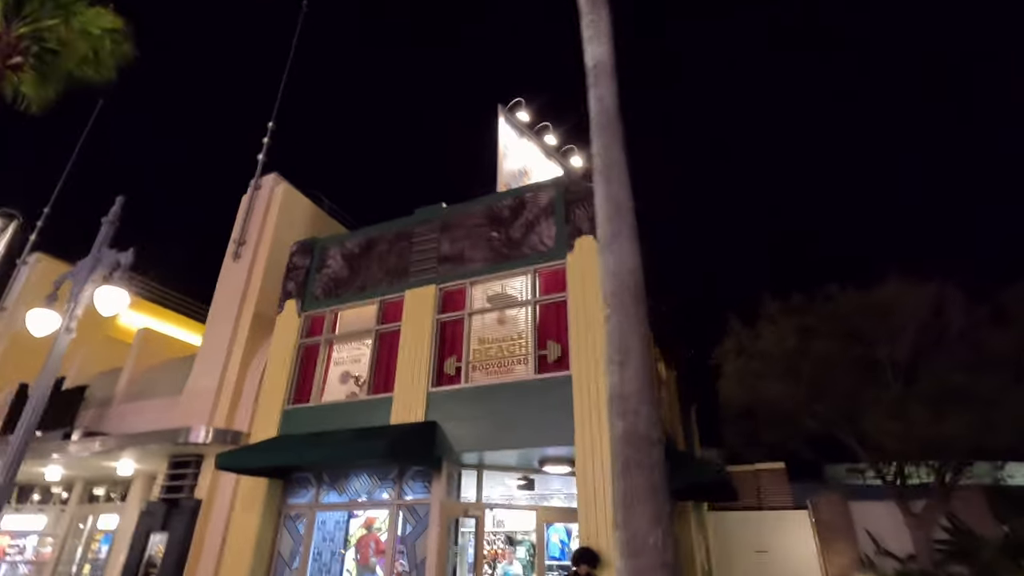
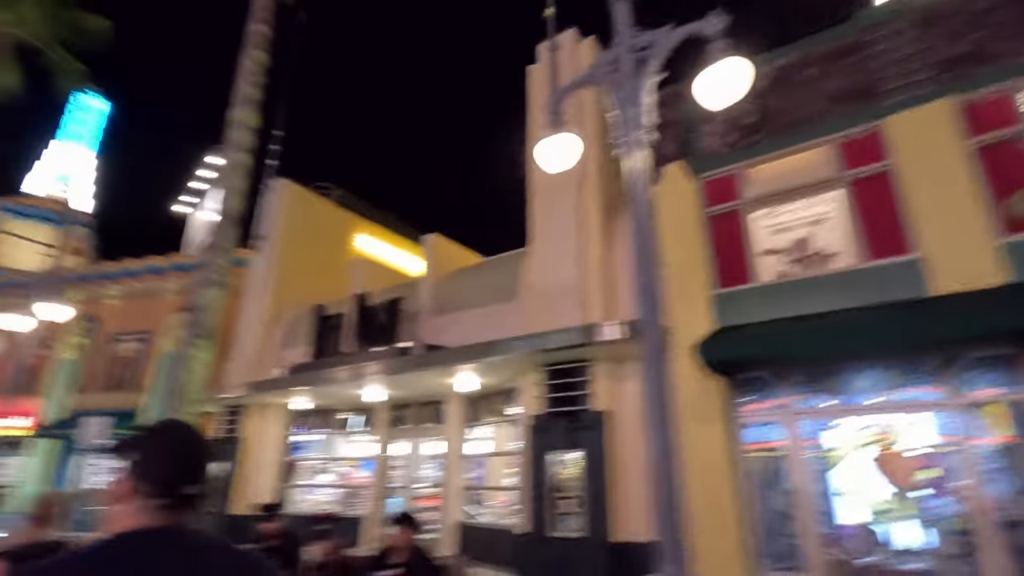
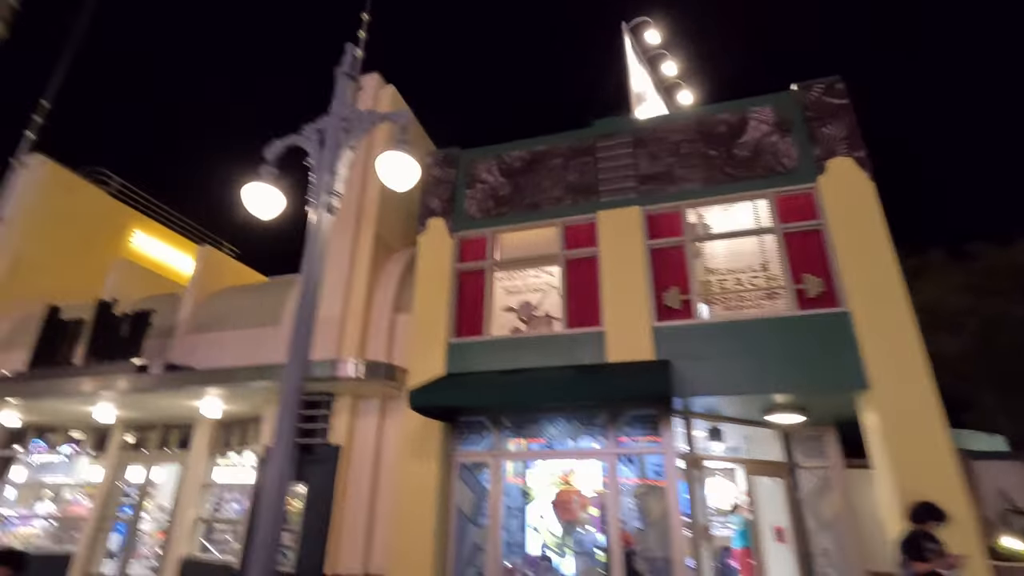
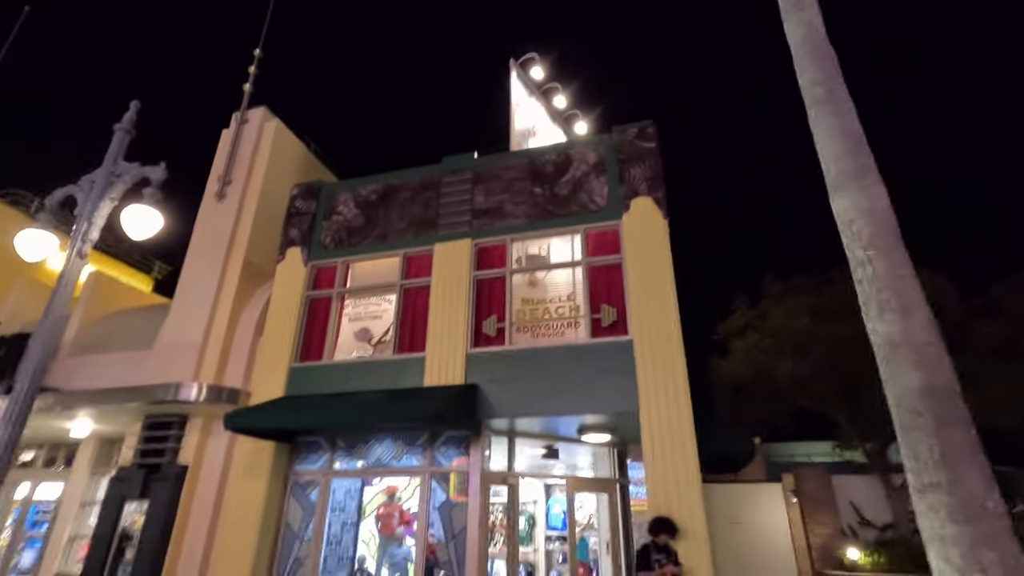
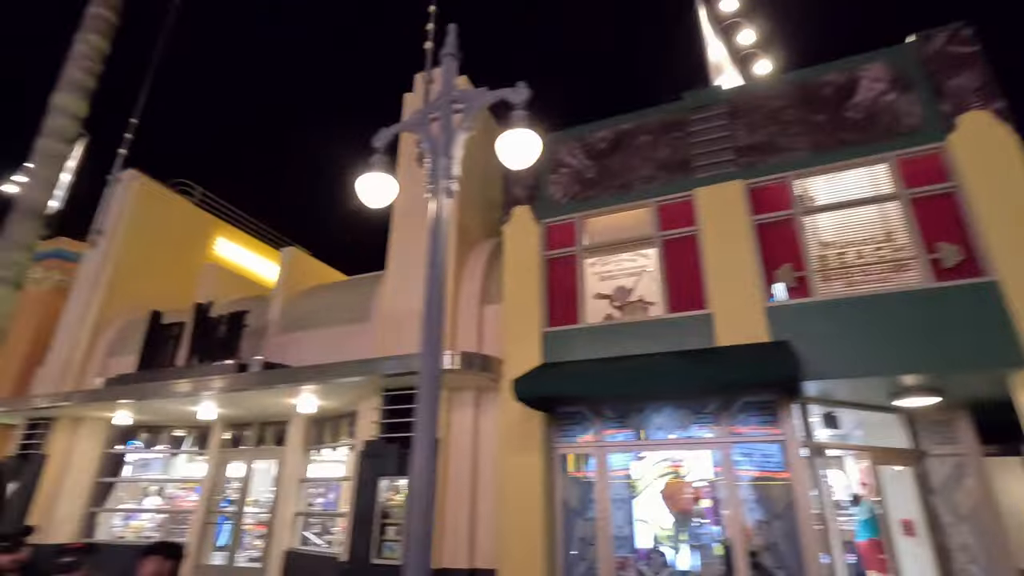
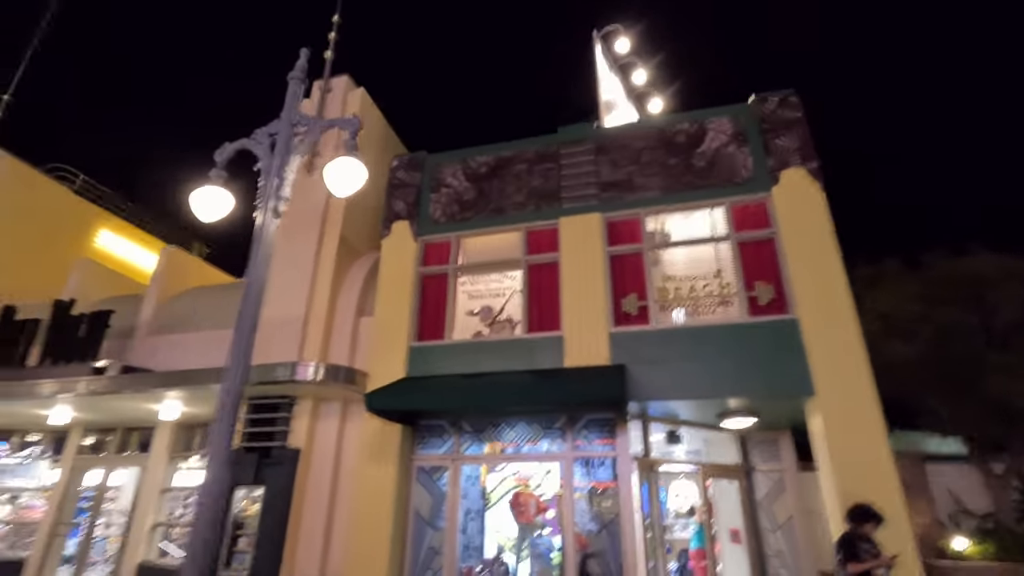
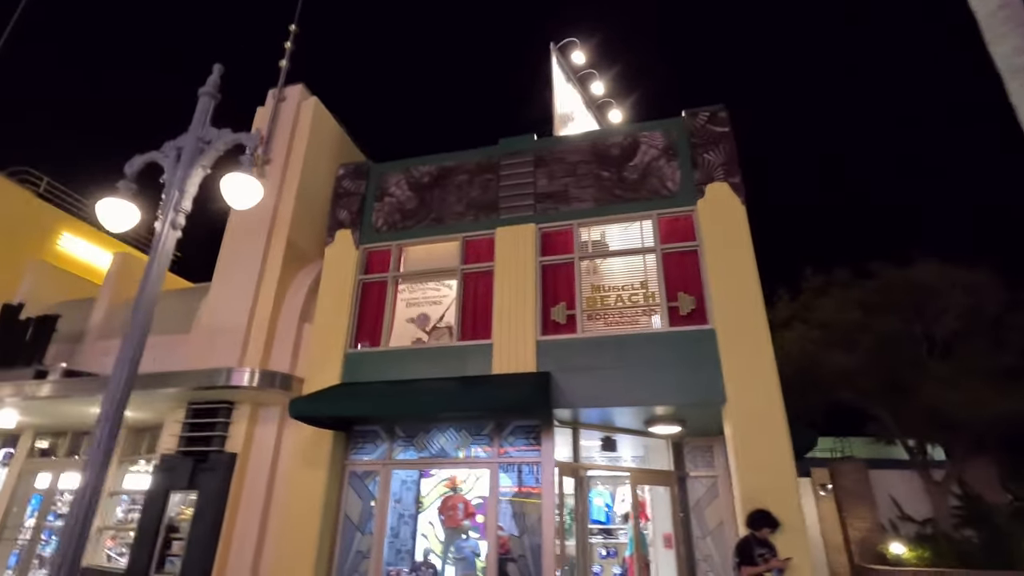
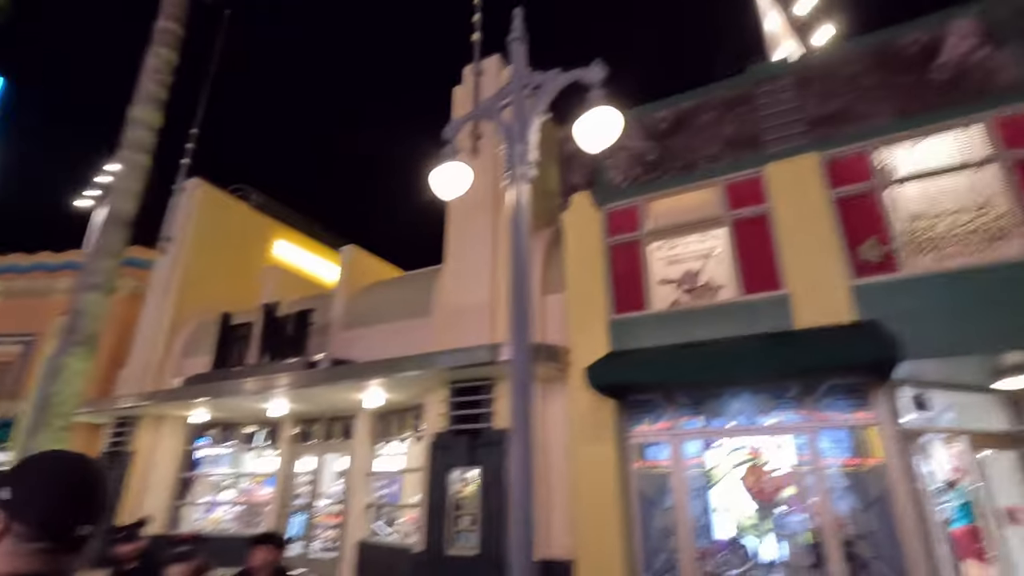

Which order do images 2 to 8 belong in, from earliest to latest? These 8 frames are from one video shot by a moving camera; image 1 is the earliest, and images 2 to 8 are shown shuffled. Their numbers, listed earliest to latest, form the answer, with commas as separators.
4, 7, 6, 3, 5, 8, 2
